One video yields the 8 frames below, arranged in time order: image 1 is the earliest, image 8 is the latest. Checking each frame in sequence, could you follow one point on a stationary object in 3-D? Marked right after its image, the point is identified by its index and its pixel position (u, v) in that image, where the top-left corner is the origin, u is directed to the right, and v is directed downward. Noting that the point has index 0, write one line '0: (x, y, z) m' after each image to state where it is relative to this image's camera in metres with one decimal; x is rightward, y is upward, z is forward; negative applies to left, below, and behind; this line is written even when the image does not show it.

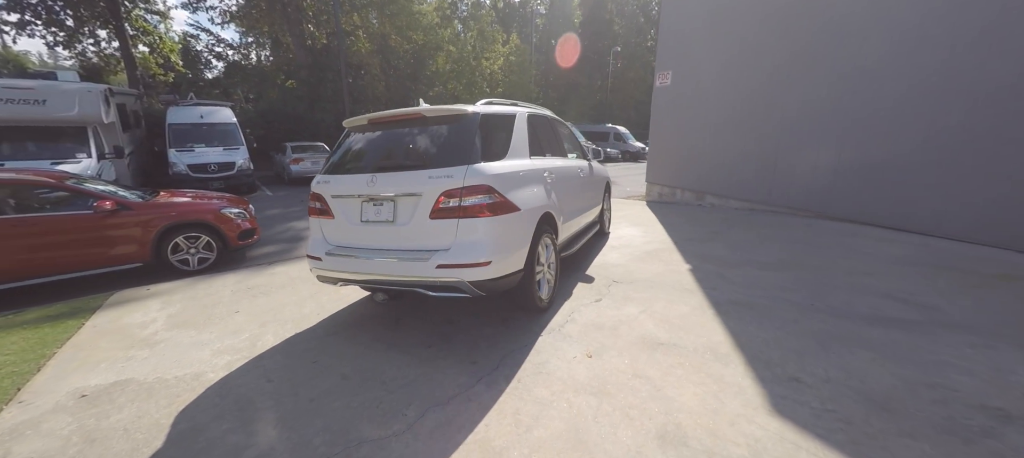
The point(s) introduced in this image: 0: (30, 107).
0: (-8.6, +2.2, +7.5) m
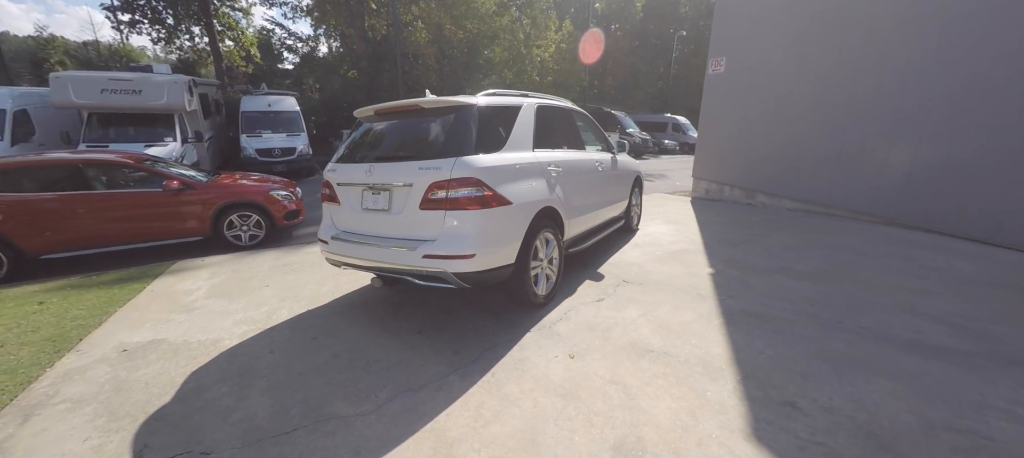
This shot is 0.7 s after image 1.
0: (-7.9, +2.7, +8.7) m
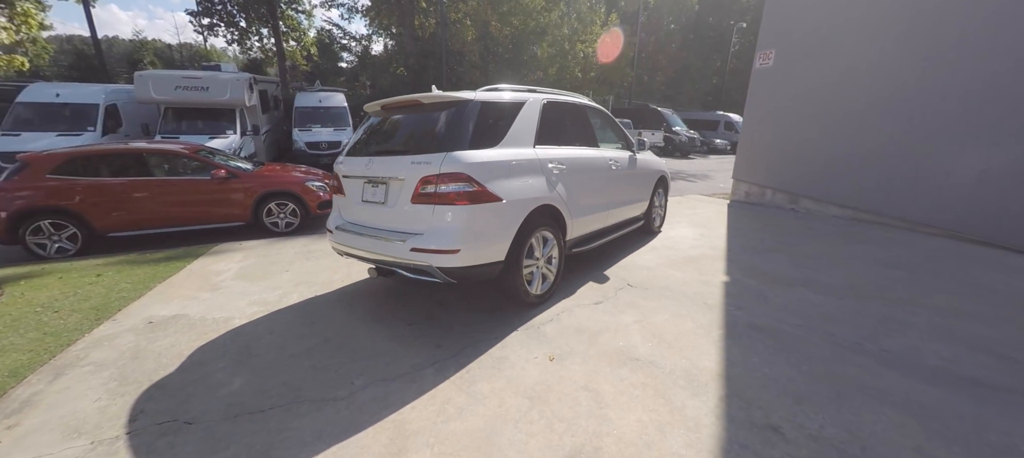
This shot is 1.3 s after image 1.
0: (-7.1, +3.1, +9.6) m
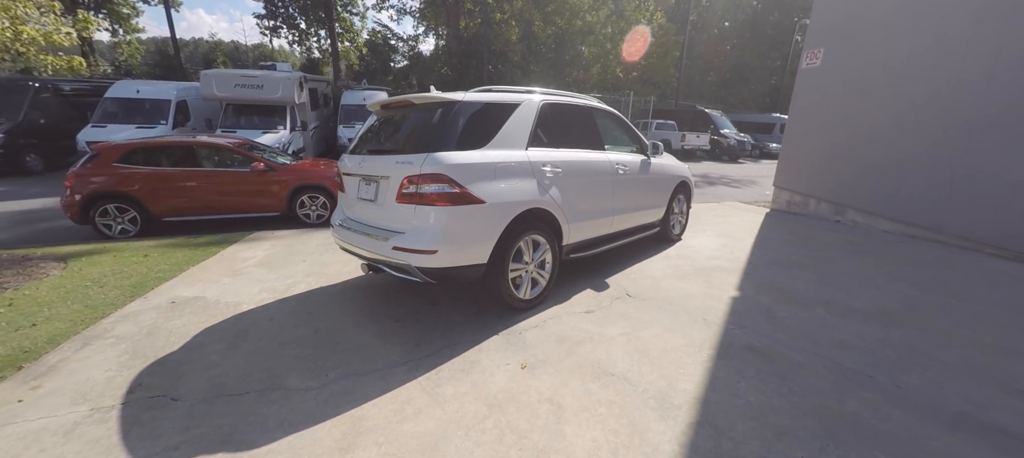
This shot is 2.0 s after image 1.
0: (-6.3, +3.4, +10.3) m
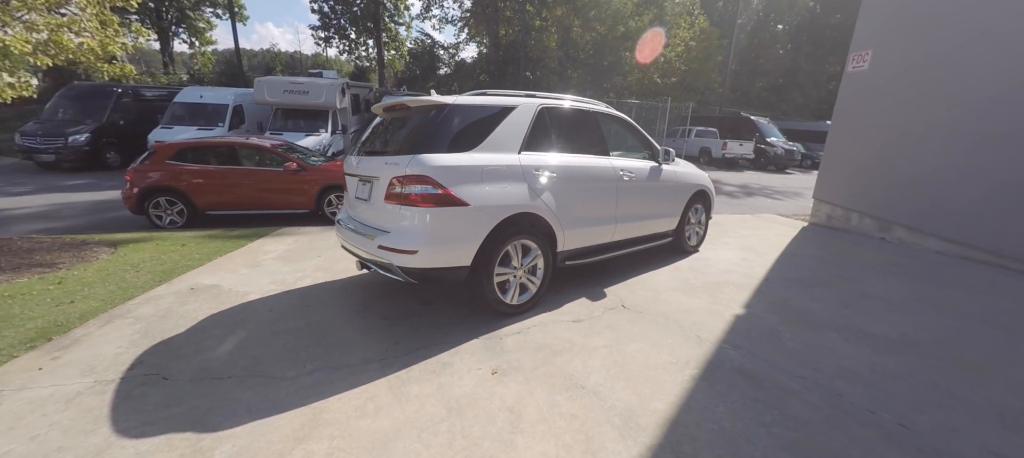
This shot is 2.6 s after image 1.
0: (-5.5, +3.4, +11.0) m
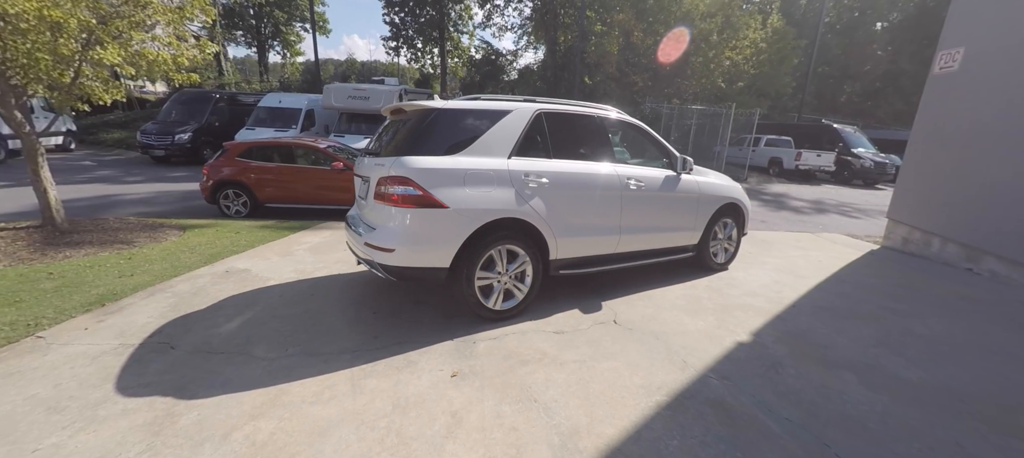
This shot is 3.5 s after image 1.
0: (-4.2, +3.6, +11.8) m
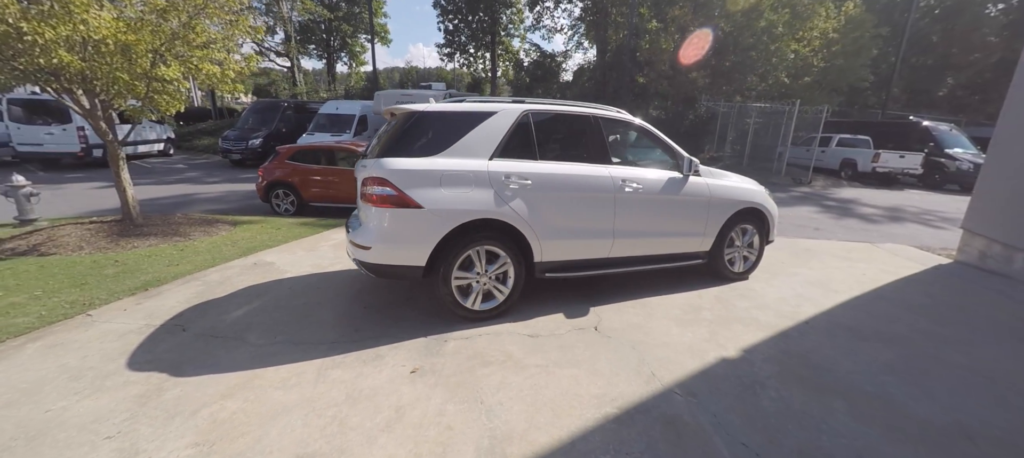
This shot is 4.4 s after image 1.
0: (-3.0, +3.6, +12.4) m
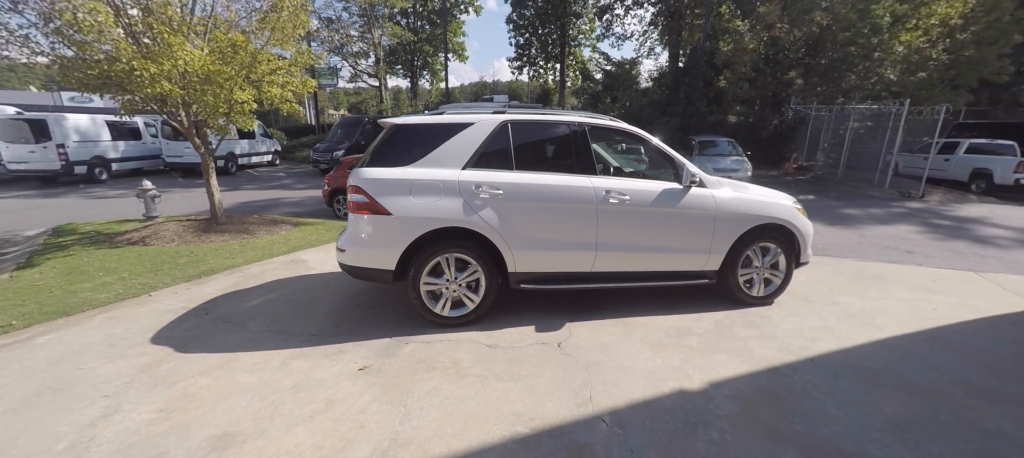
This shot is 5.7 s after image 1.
0: (-1.2, +3.4, +12.8) m
